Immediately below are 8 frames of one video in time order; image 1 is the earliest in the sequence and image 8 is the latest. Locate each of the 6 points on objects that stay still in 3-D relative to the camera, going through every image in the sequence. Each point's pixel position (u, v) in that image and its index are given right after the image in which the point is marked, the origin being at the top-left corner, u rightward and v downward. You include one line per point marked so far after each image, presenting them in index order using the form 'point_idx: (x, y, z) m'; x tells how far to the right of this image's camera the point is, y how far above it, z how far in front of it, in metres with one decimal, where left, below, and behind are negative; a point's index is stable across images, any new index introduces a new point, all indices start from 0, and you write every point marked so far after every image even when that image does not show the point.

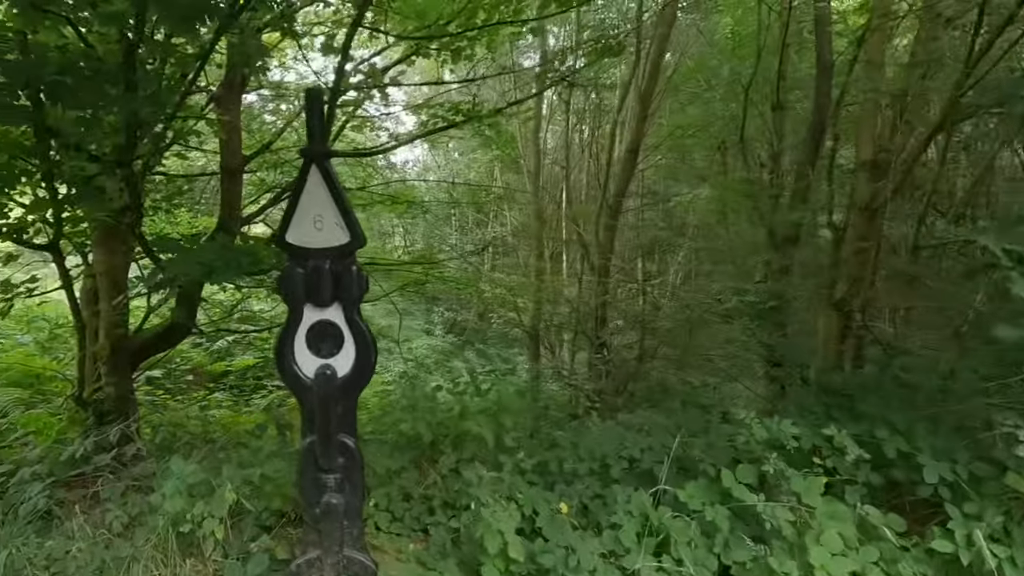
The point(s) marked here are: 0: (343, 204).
0: (-0.9, +0.4, +2.8) m
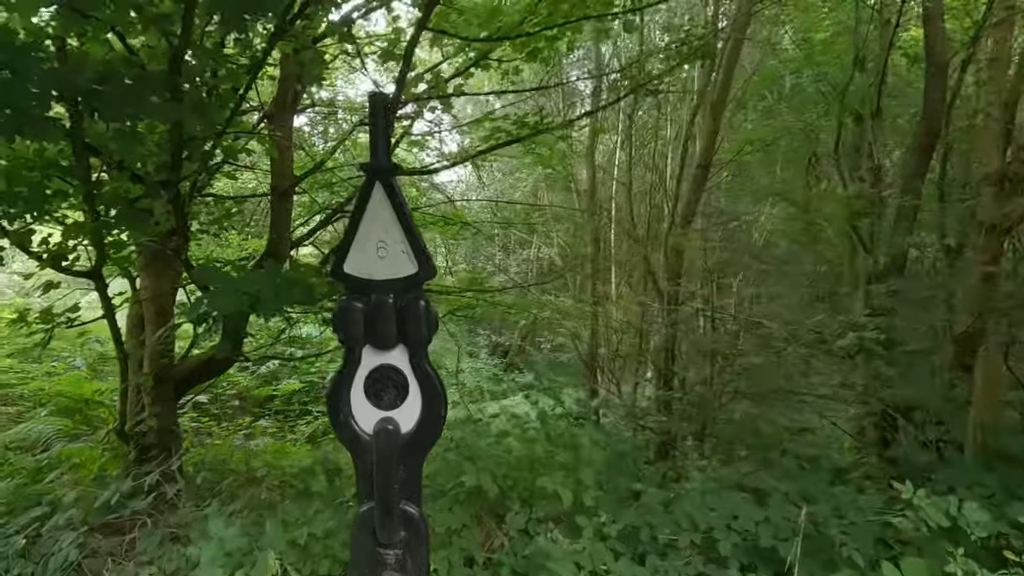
0: (-0.4, +0.3, +2.4) m
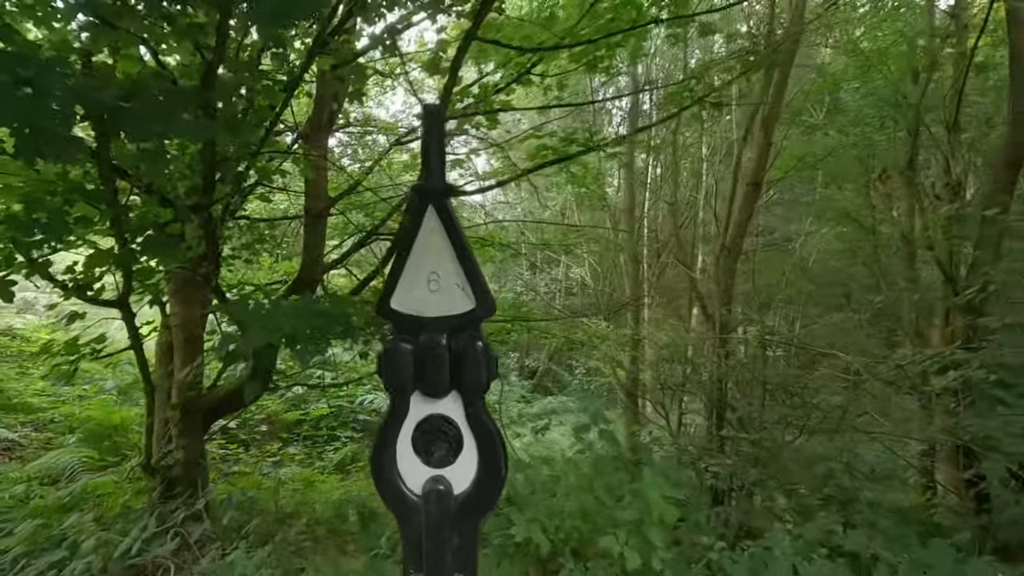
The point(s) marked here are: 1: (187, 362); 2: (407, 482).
0: (-0.2, +0.1, +2.1) m
1: (-2.7, -0.6, +4.4) m
2: (-0.4, -0.8, +2.1) m
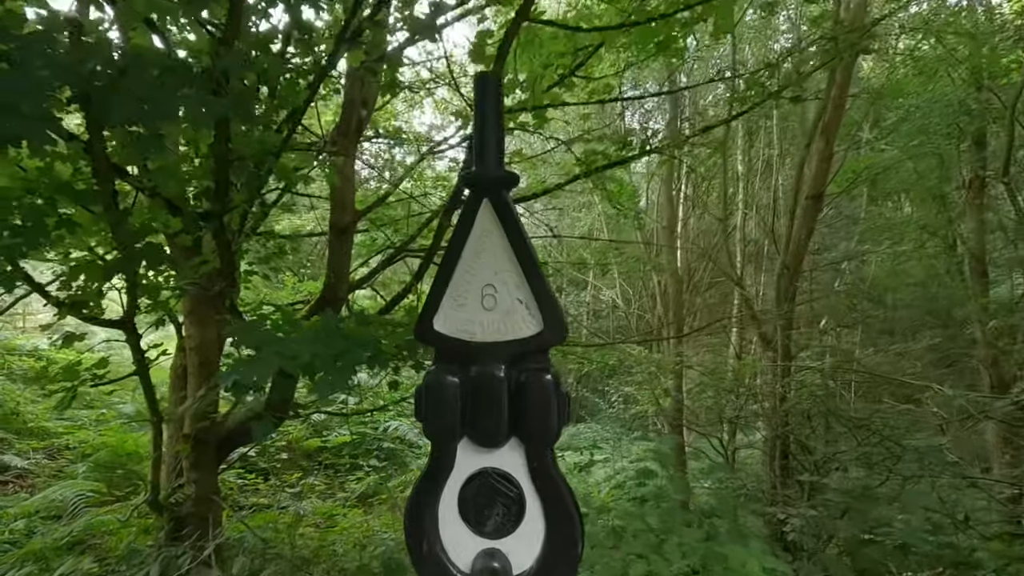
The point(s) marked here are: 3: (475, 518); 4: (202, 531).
0: (+0.1, +0.1, +1.6) m
1: (-2.3, -0.8, +4.0) m
2: (-0.2, -0.8, +1.6) m
3: (-0.1, -0.7, +1.6) m
4: (-2.3, -1.8, +4.0) m
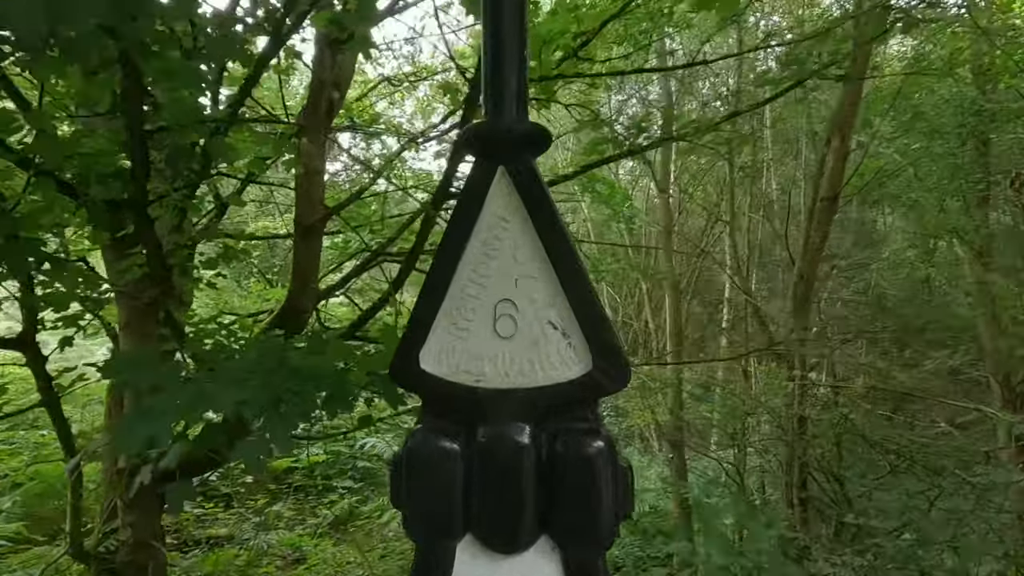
0: (+0.1, 0.0, +1.0) m
1: (-2.4, -0.8, +3.4) m
2: (-0.1, -0.8, +1.0) m
3: (-0.1, -0.7, +1.0) m
4: (-2.3, -1.9, +3.3) m
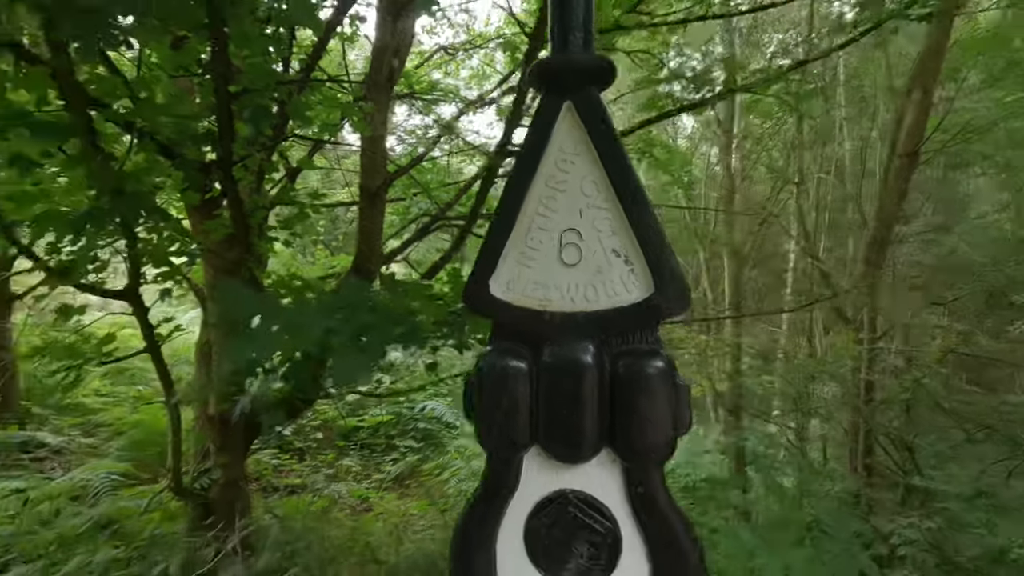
0: (+0.3, +0.2, +1.1) m
1: (-2.0, -0.5, +3.7) m
2: (0.0, -0.7, +1.1) m
3: (+0.1, -0.6, +1.1) m
4: (-2.0, -1.6, +3.7) m
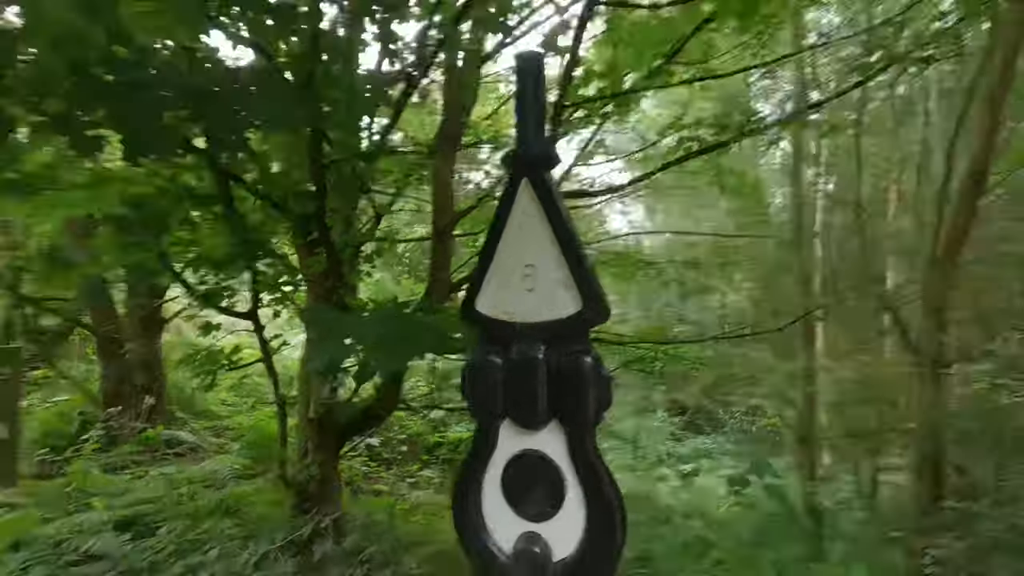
0: (+0.2, +0.1, +1.6) m
1: (-1.6, -0.7, +4.5) m
2: (-0.1, -0.7, +1.6) m
3: (0.0, -0.6, +1.6) m
4: (-1.6, -1.8, +4.4) m
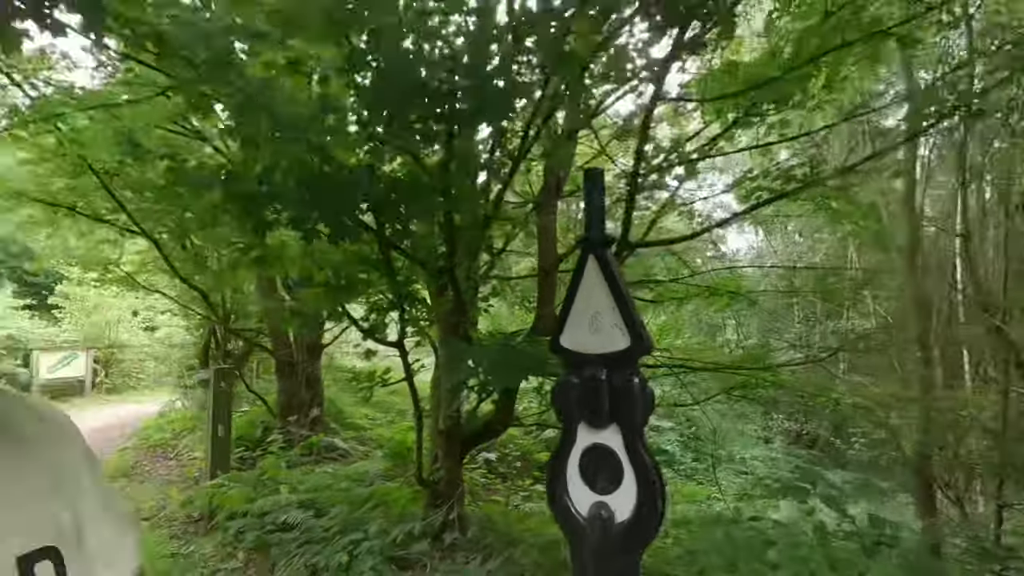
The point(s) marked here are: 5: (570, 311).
0: (+0.5, -0.1, +2.3) m
1: (-0.7, -1.1, +5.4) m
2: (+0.3, -0.9, +2.3) m
3: (+0.3, -0.8, +2.3) m
4: (-0.6, -2.1, +5.3) m
5: (+0.3, -0.1, +2.4) m
